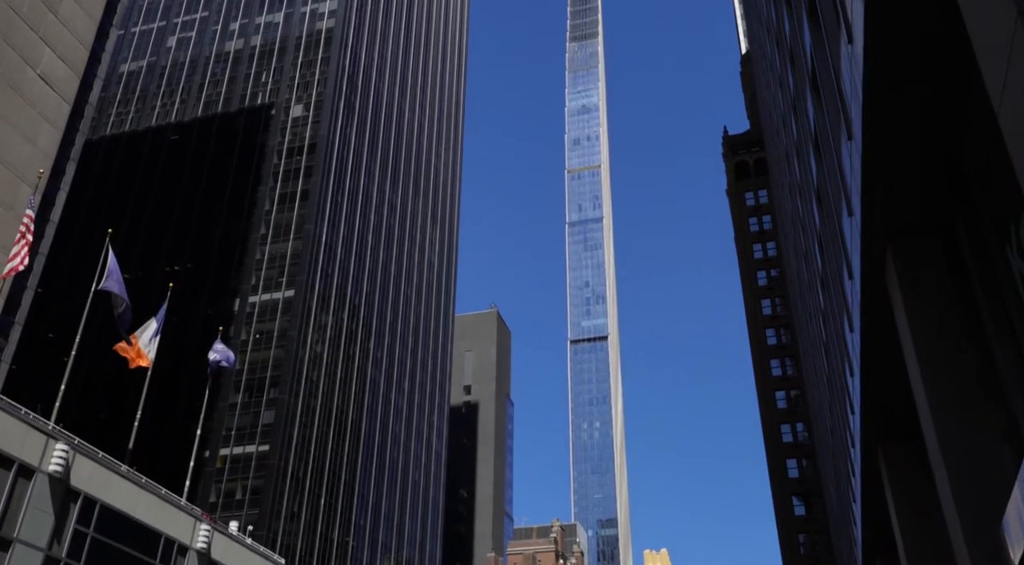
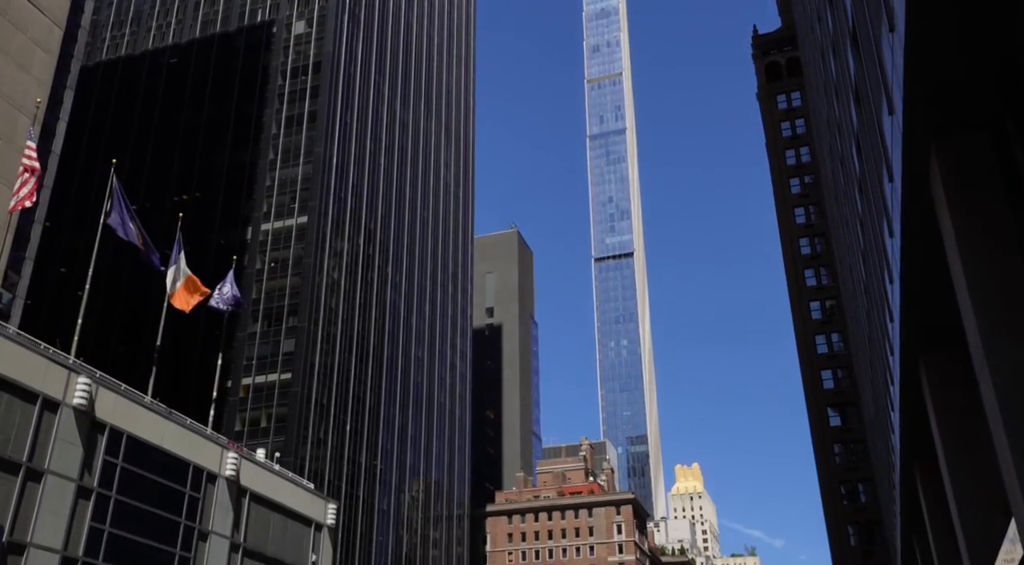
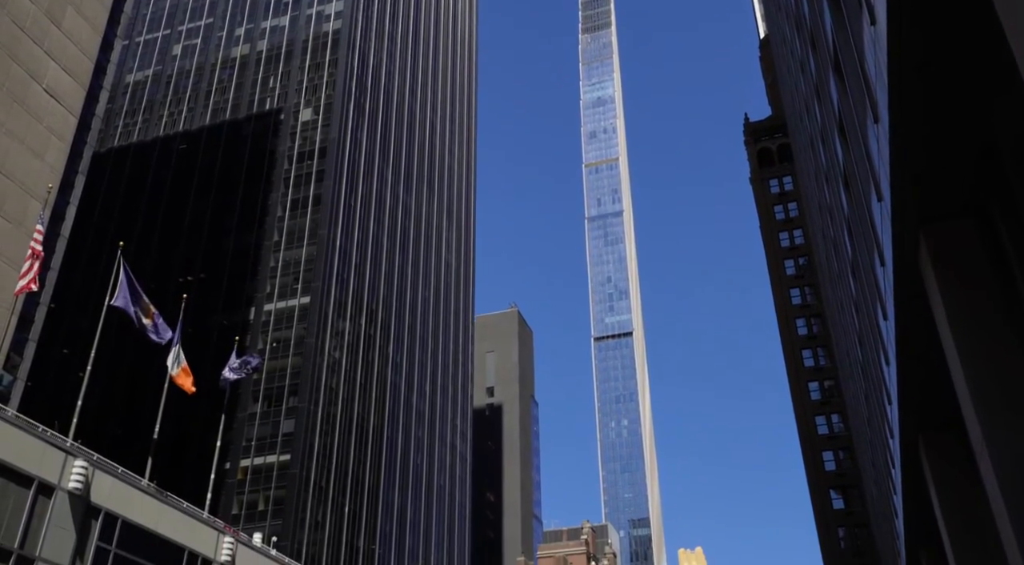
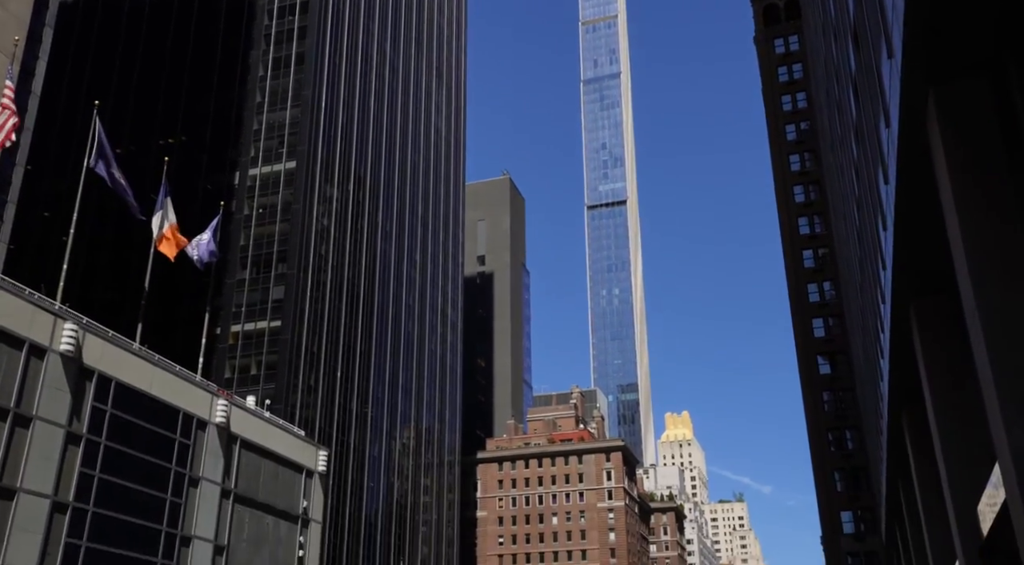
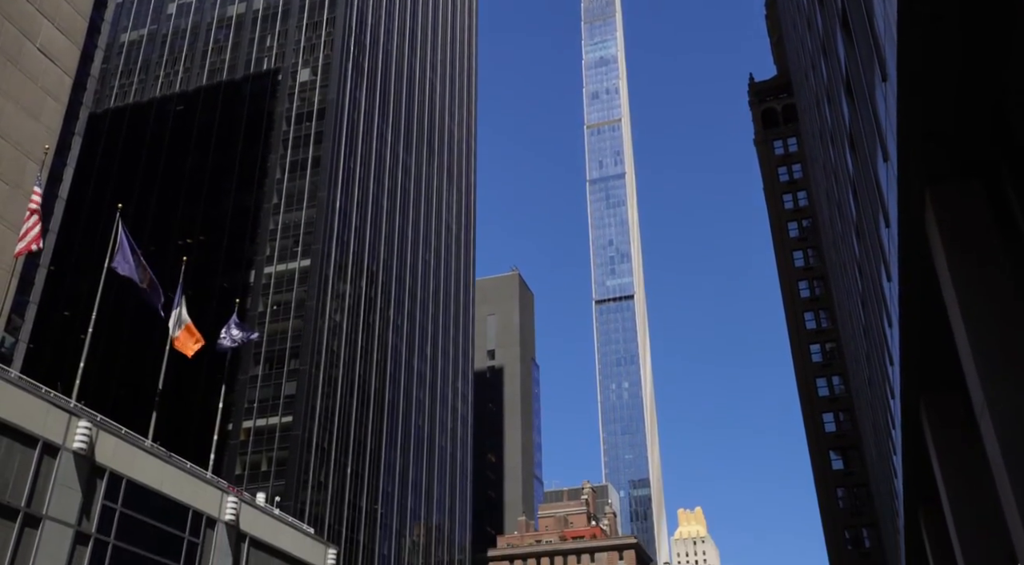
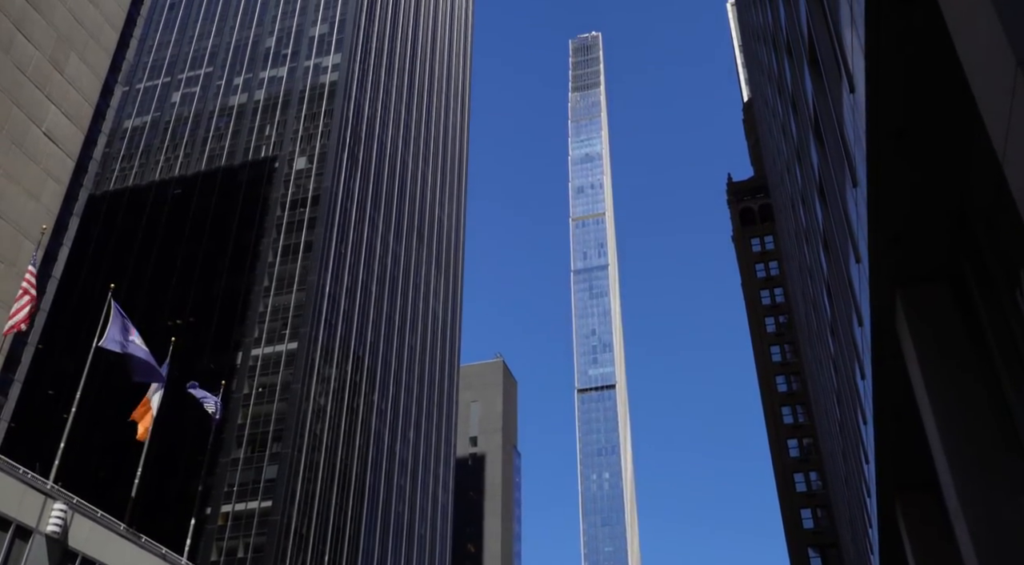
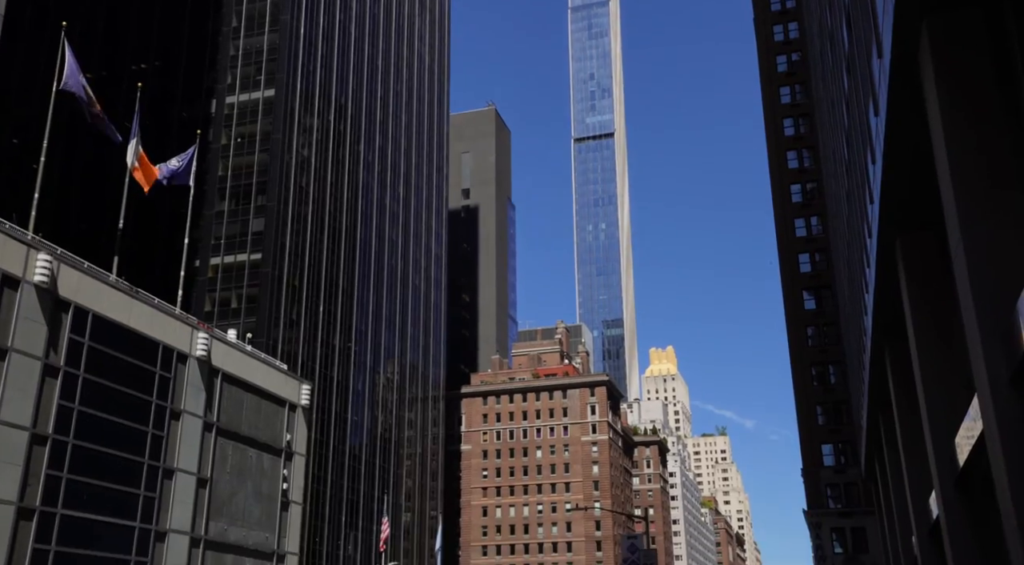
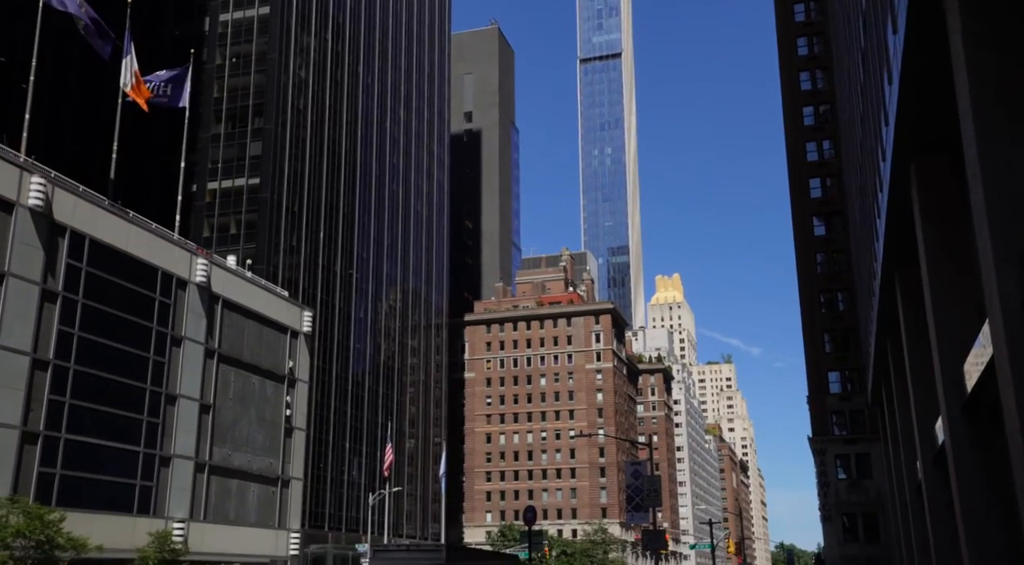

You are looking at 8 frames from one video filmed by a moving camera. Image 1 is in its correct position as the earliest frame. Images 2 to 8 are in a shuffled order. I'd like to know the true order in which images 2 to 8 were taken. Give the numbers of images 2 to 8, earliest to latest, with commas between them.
6, 3, 5, 2, 4, 7, 8
